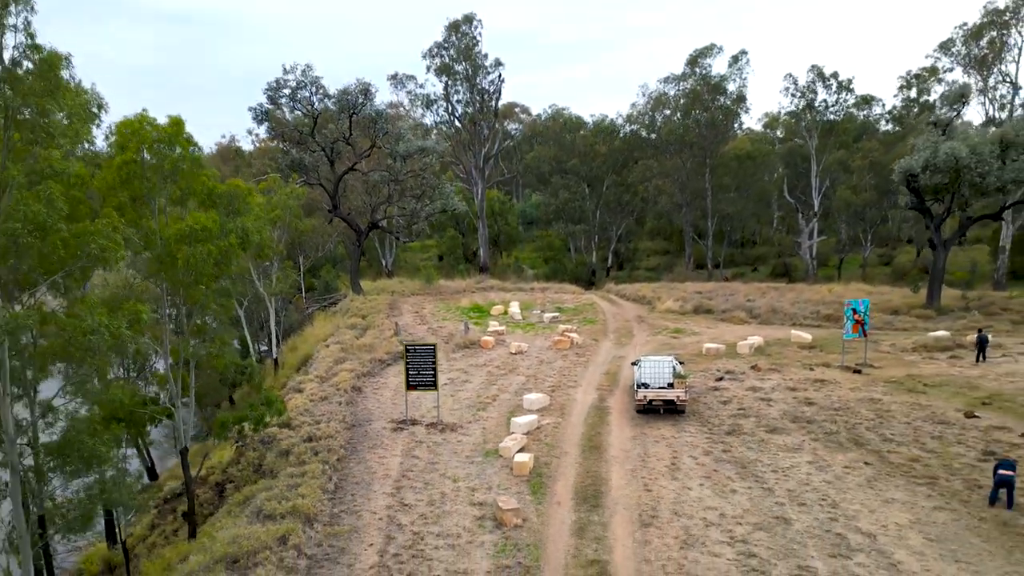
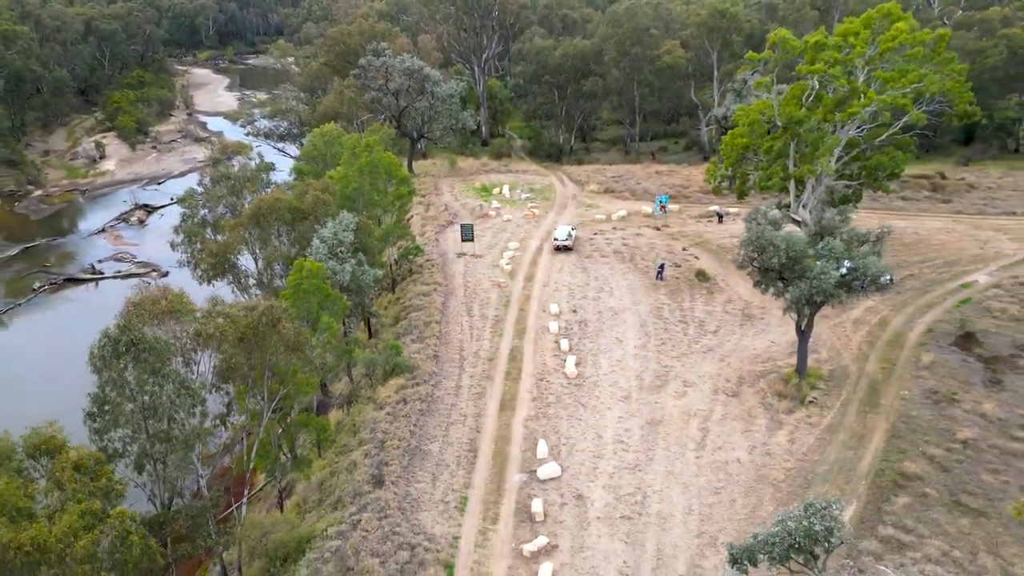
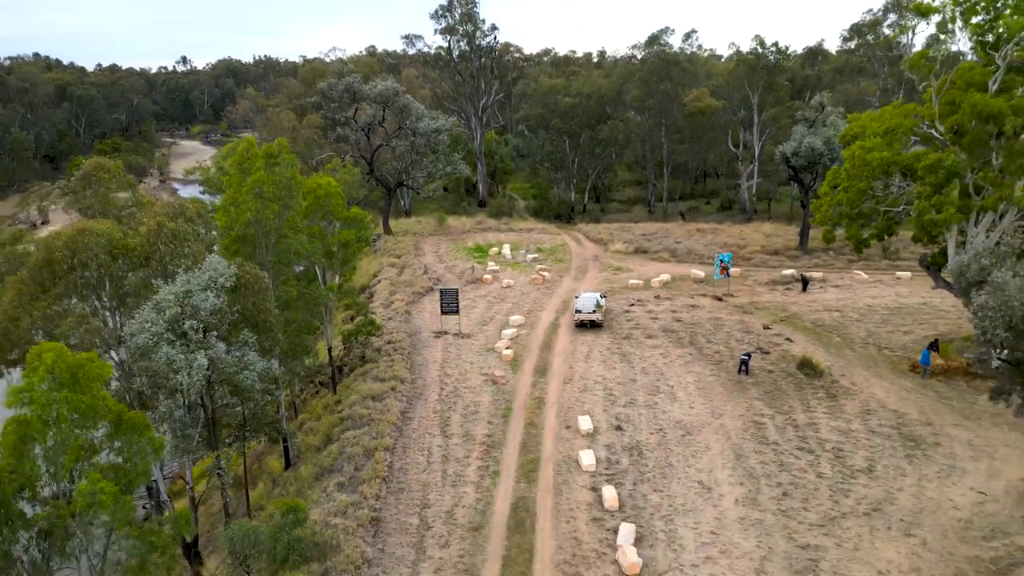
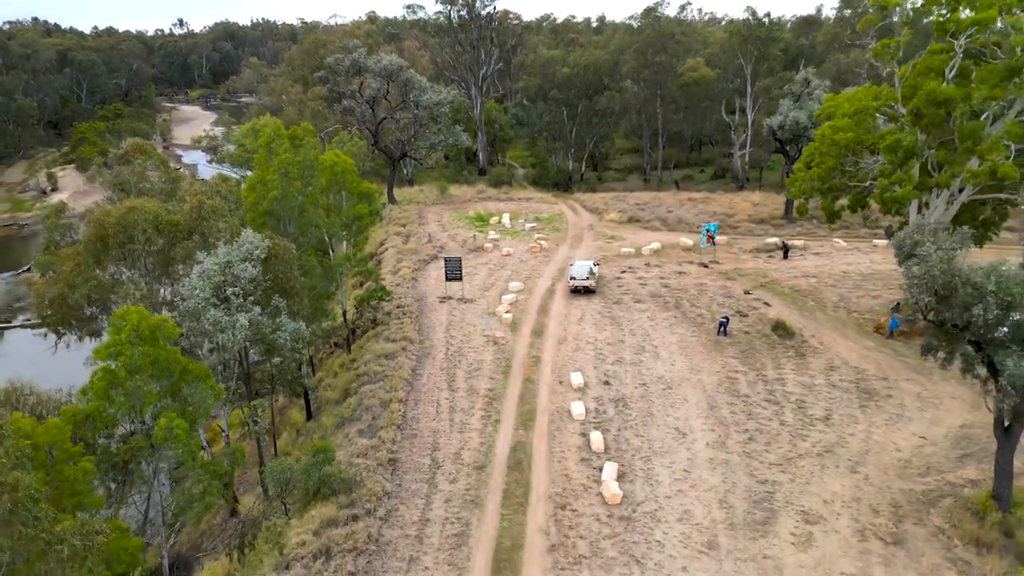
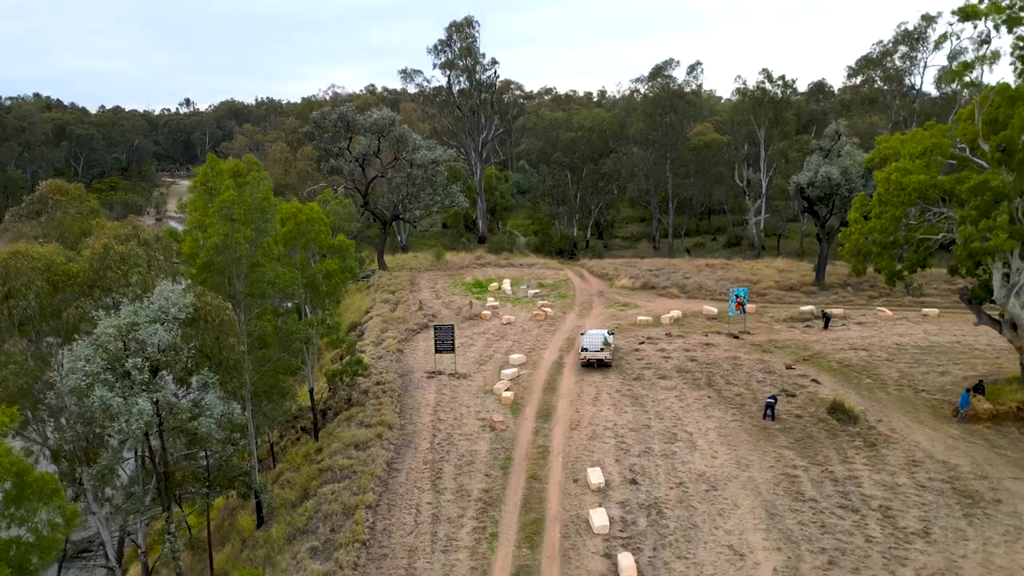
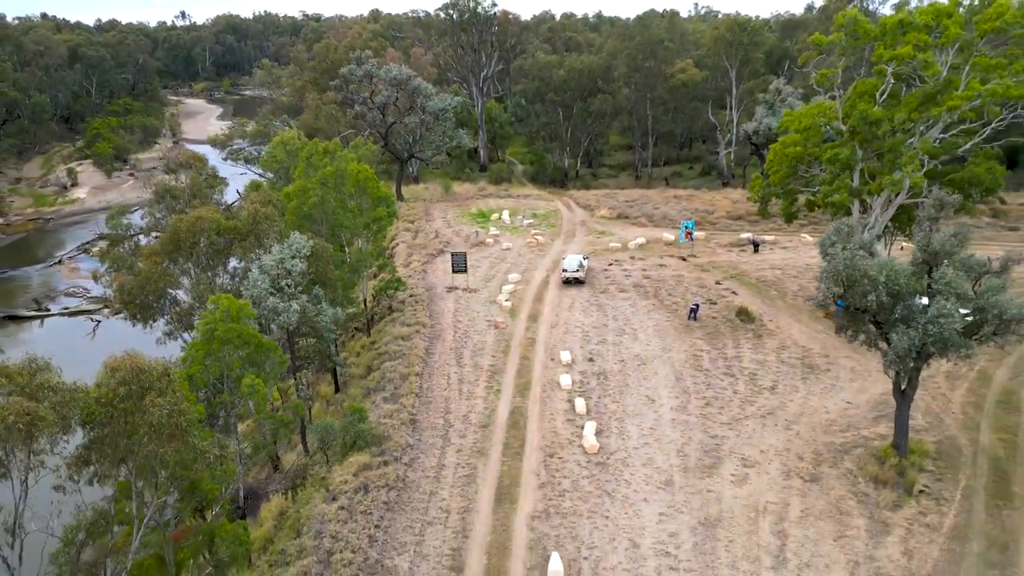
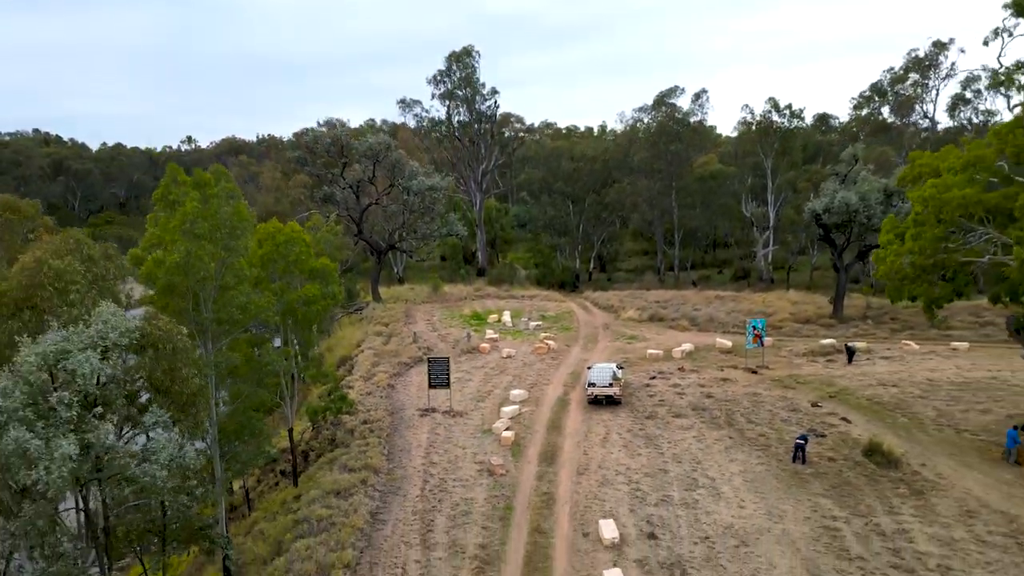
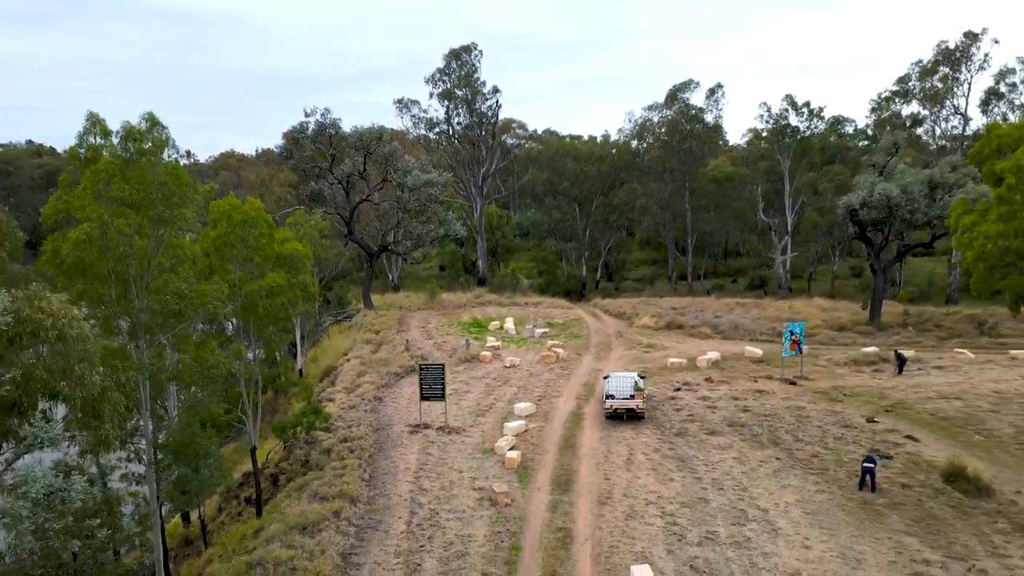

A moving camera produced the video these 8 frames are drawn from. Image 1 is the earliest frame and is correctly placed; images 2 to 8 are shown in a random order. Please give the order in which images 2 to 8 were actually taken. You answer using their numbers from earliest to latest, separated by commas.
8, 7, 5, 3, 4, 6, 2
